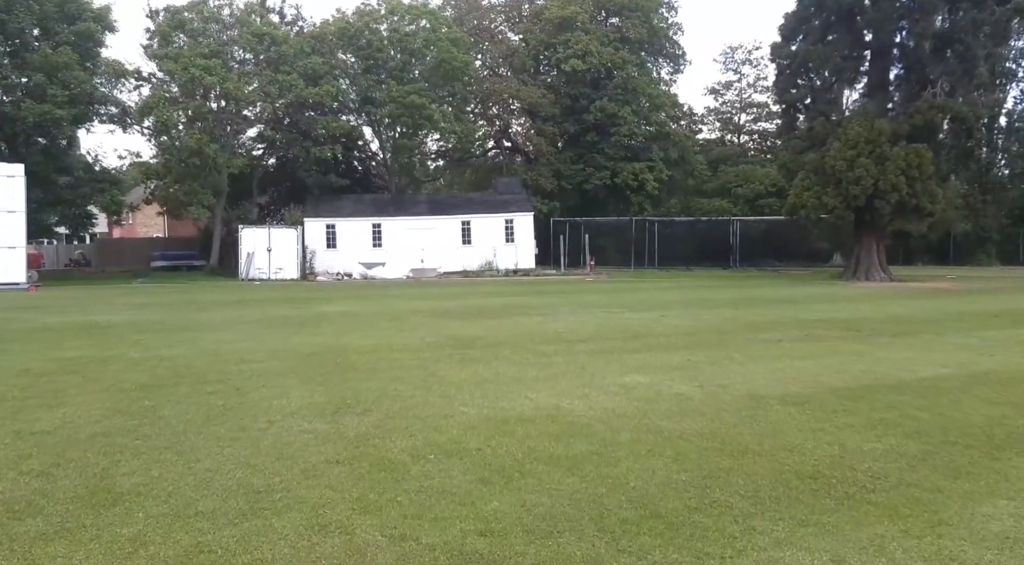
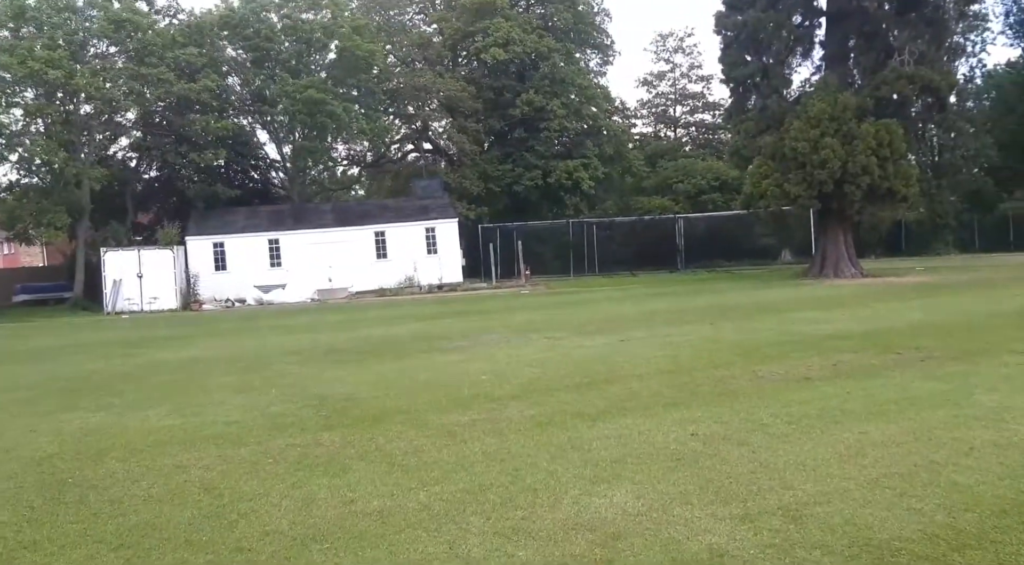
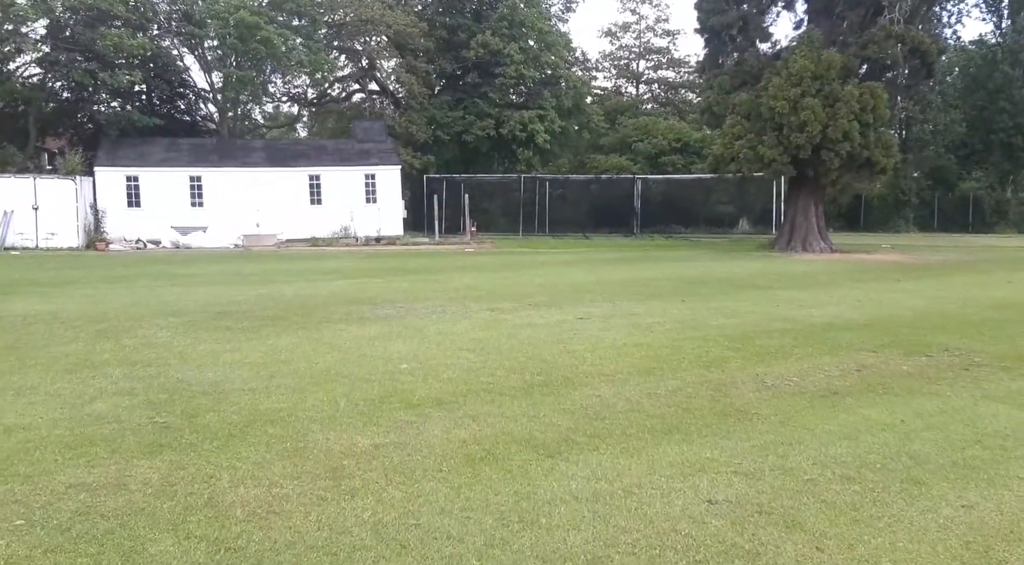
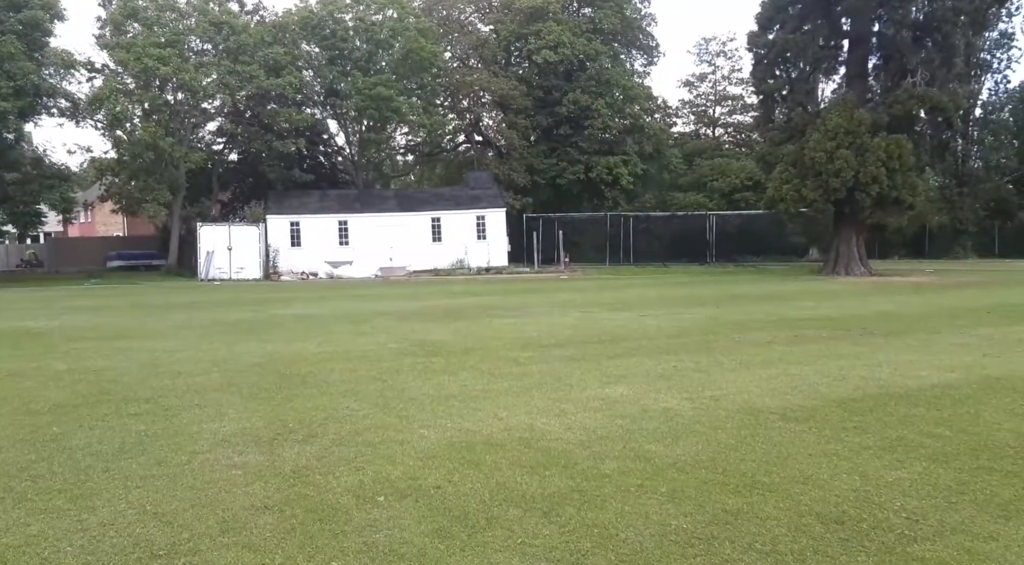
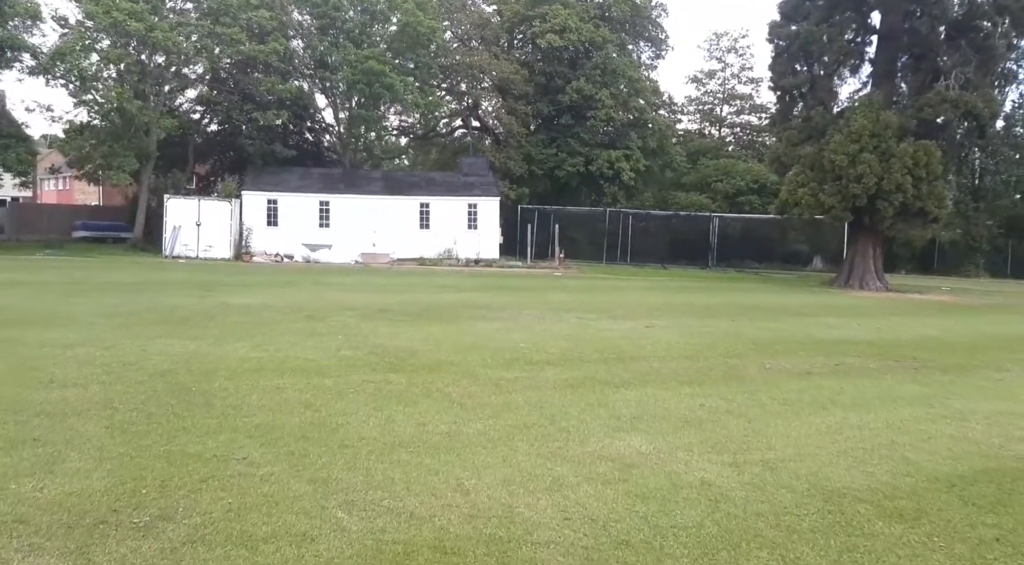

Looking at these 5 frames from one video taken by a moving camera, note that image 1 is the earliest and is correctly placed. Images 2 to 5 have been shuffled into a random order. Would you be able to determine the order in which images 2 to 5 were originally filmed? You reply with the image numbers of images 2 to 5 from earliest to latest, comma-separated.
4, 5, 2, 3
